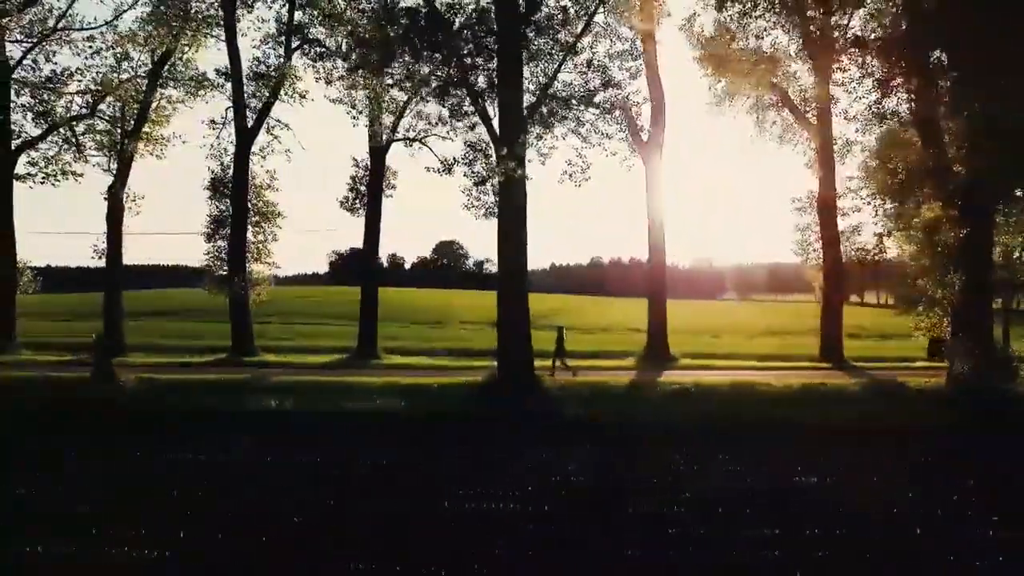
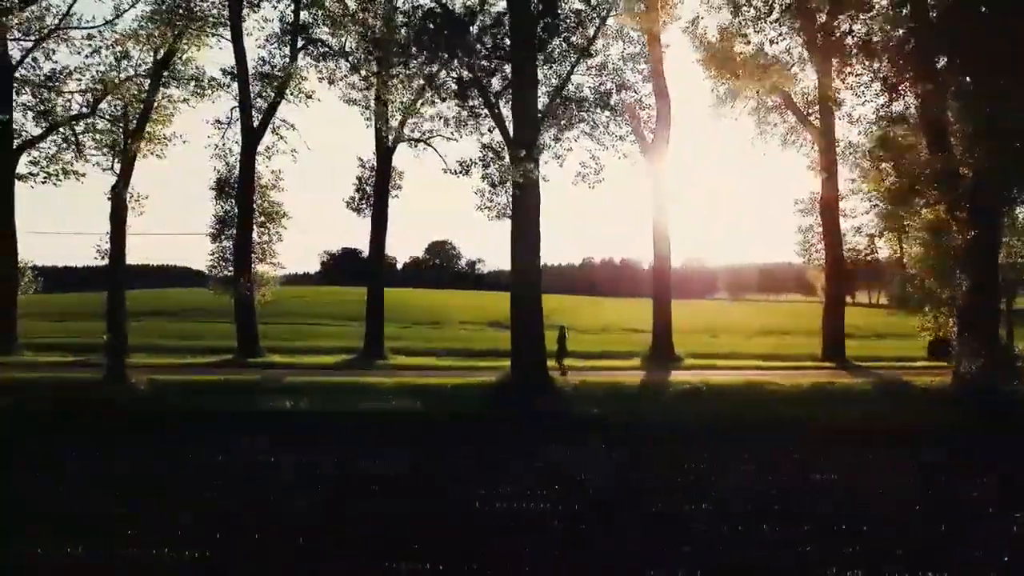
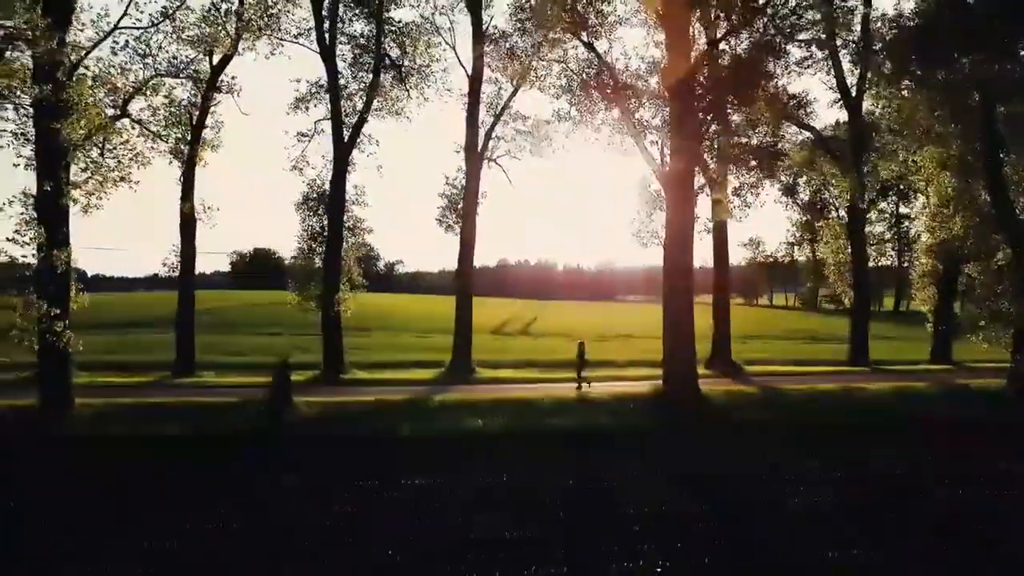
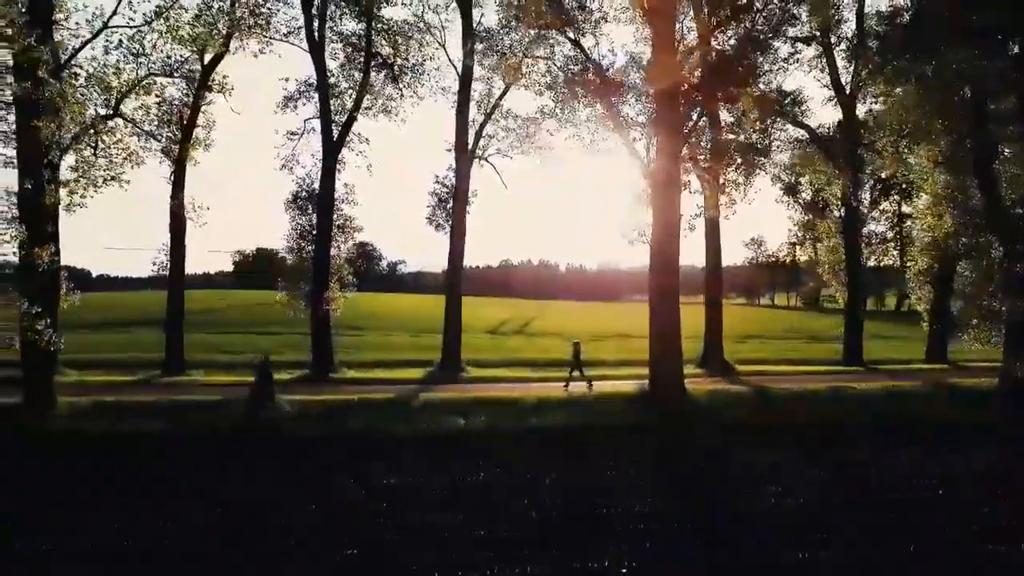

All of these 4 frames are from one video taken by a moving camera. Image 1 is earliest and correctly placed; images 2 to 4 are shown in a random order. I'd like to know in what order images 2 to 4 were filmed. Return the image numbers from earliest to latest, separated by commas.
2, 4, 3
